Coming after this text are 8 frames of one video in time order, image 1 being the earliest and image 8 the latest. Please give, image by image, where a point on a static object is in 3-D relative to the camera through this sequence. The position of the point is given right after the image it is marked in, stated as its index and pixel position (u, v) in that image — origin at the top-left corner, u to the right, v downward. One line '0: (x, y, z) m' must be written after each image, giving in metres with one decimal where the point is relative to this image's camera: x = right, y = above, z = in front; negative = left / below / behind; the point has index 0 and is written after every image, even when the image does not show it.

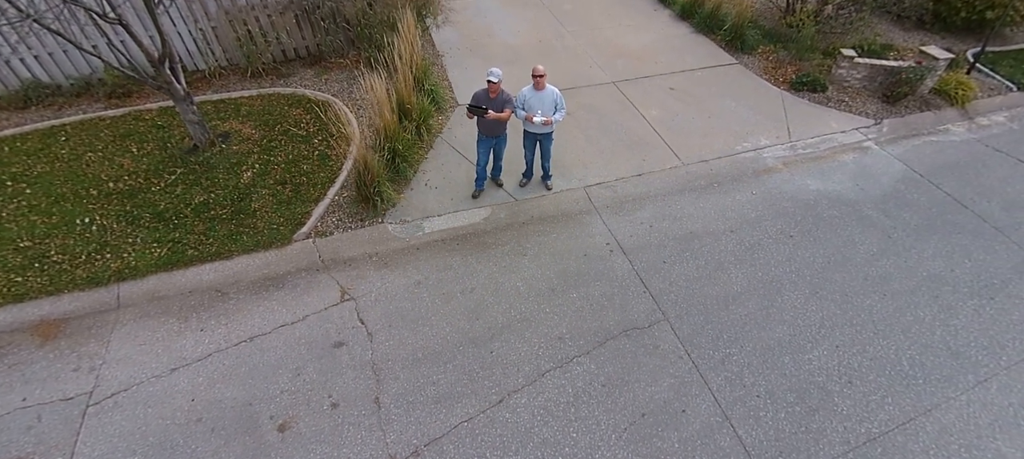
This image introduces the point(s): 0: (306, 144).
0: (-2.0, +0.8, +4.2) m
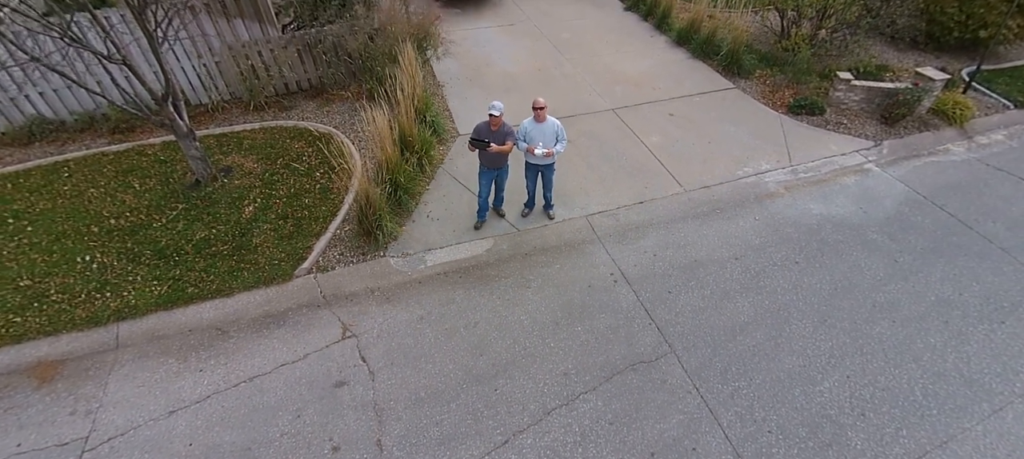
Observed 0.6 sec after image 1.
0: (-2.0, +0.5, +4.2) m
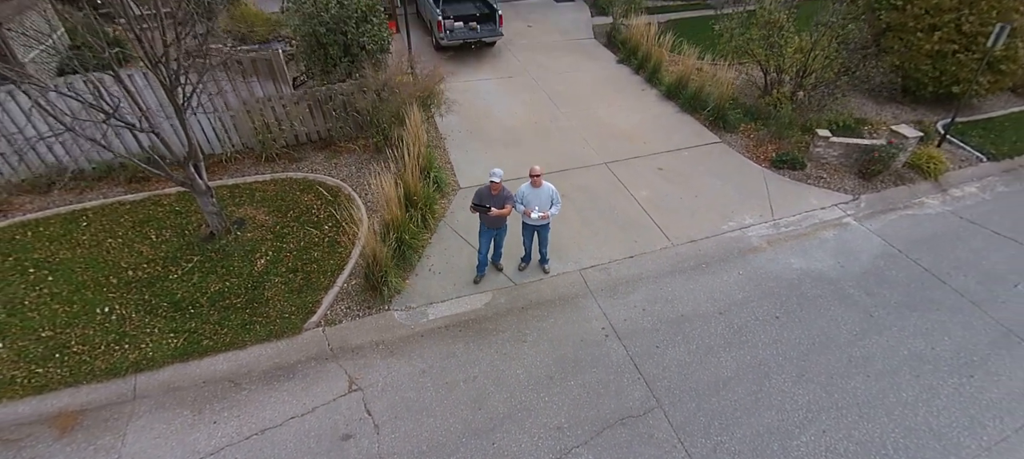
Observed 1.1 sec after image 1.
0: (-2.0, 0.0, +4.5) m
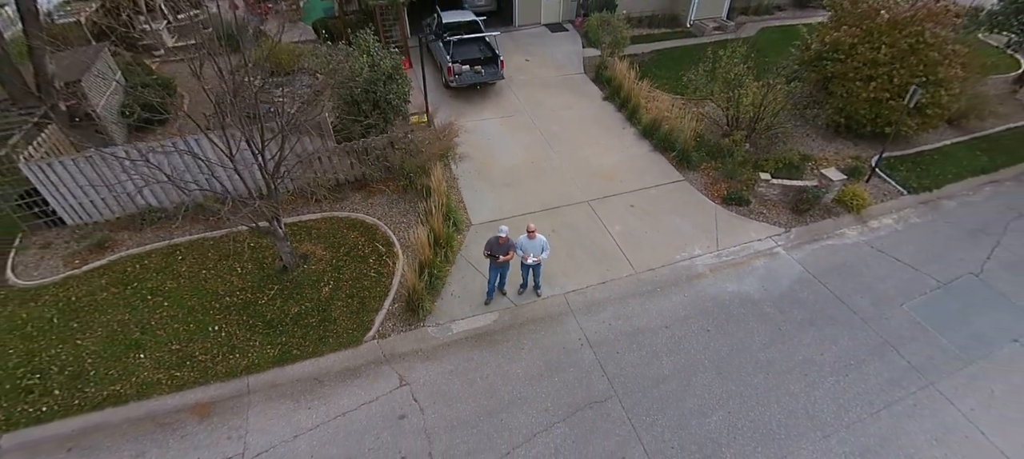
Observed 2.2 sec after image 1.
0: (-2.0, -0.4, +5.9) m
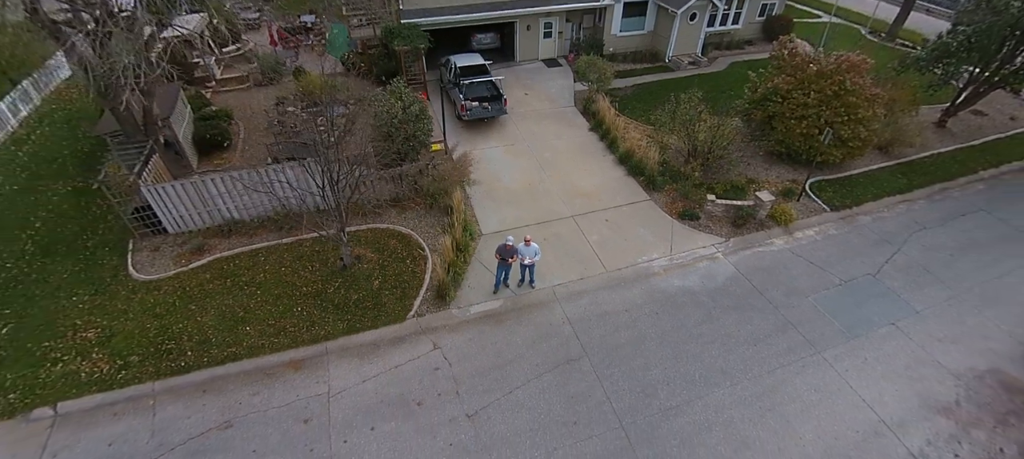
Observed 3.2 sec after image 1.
0: (-2.0, -0.6, +7.8) m
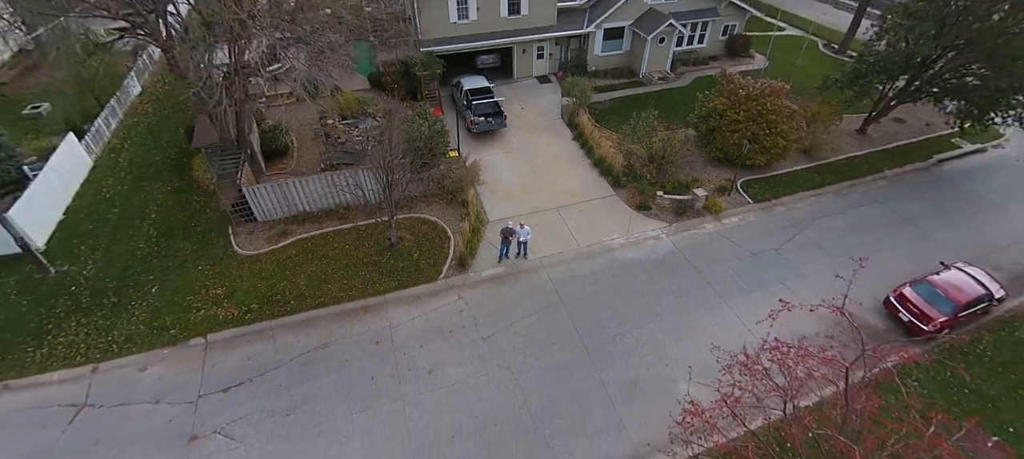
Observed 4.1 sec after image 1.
0: (-2.0, -0.3, +10.9) m
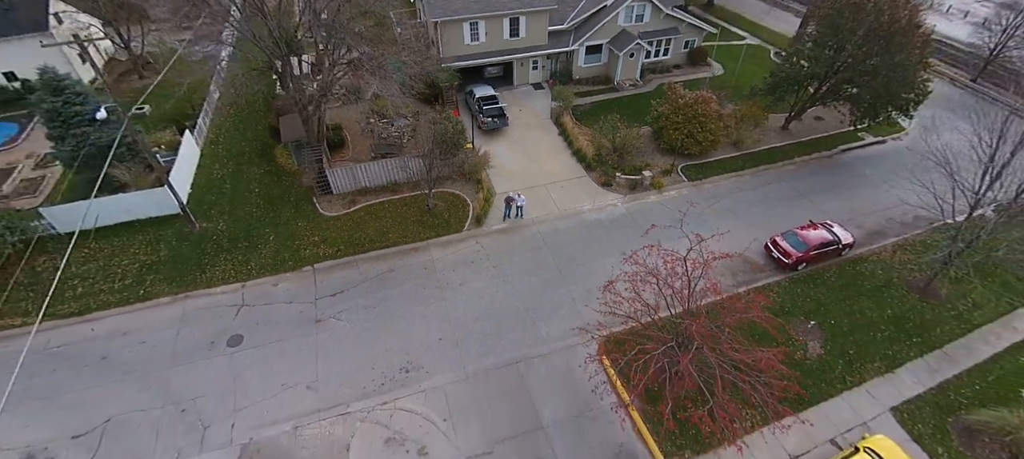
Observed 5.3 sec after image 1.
0: (-2.0, +0.9, +15.8) m
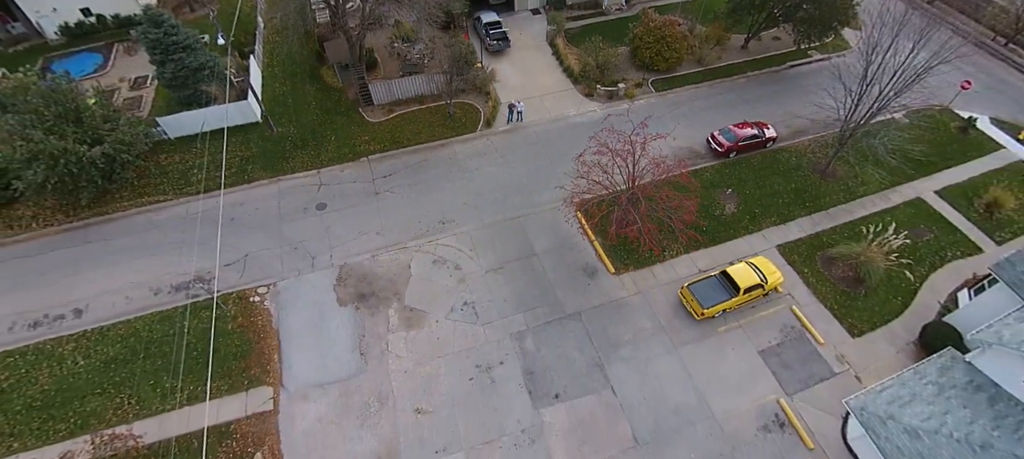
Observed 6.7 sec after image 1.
0: (-1.9, +5.7, +20.6) m
